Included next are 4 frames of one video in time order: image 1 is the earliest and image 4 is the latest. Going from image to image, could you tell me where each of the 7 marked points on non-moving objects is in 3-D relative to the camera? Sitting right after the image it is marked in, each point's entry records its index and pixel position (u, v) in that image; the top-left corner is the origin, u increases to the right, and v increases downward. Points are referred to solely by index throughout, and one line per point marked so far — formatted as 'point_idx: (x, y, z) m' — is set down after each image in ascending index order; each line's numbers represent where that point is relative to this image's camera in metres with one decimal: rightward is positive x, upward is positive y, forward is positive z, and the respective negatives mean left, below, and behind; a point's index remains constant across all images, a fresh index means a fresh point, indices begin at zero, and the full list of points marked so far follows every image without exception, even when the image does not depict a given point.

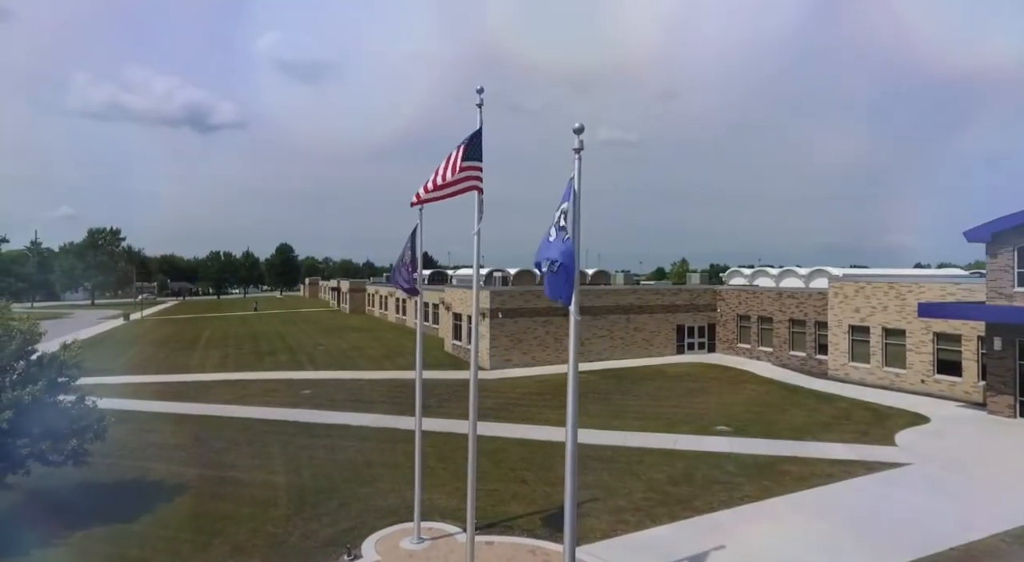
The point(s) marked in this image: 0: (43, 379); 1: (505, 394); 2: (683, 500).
0: (-9.0, -1.8, +12.7) m
1: (-0.3, -3.4, +19.9) m
2: (+3.6, -4.5, +13.7) m
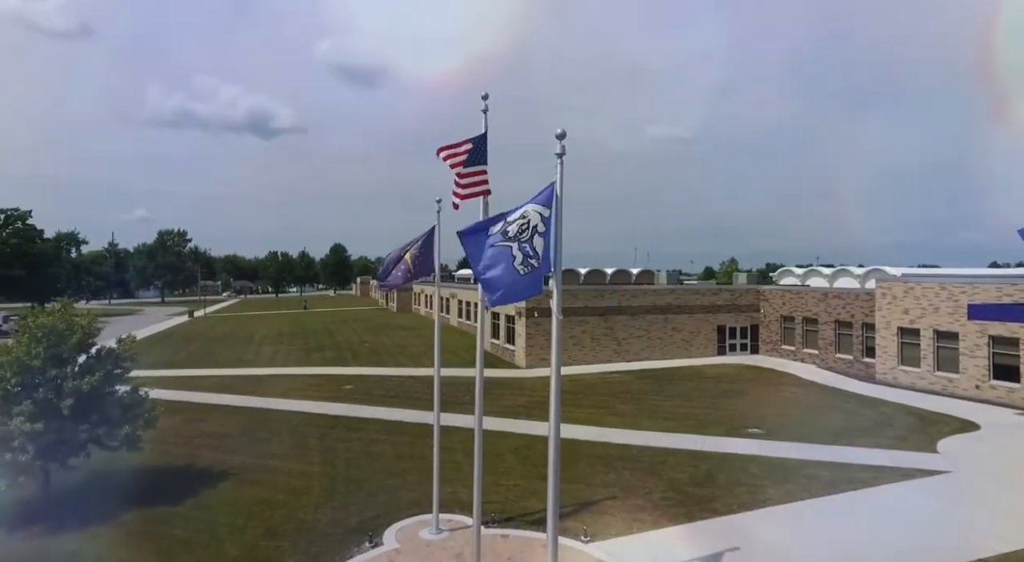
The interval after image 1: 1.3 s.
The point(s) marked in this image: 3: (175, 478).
0: (-8.6, -1.8, +13.9) m
1: (+0.7, -3.4, +20.3) m
2: (+4.0, -4.5, +13.7) m
3: (-7.5, -4.3, +14.7) m
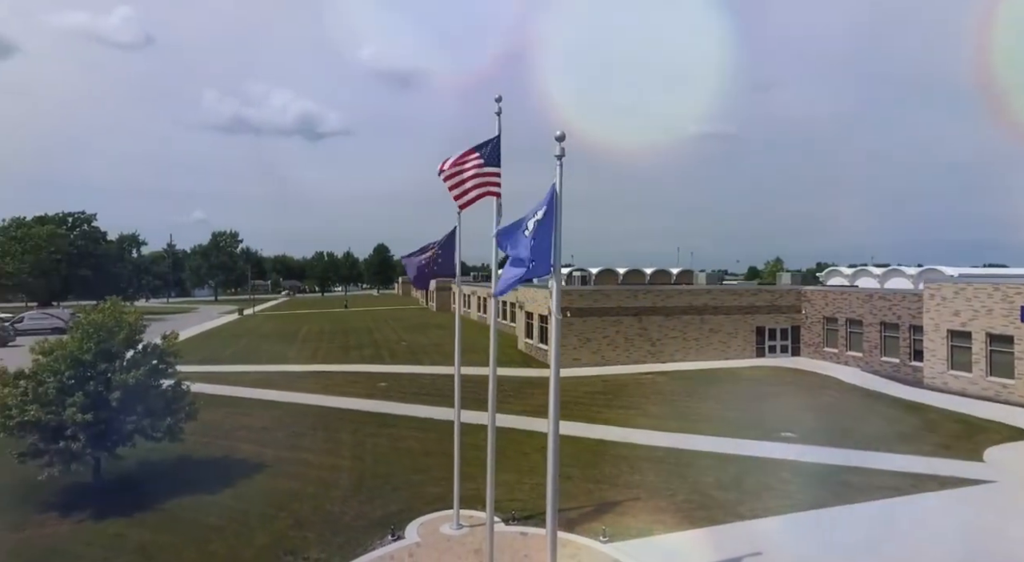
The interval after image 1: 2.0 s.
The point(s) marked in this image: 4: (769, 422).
0: (-8.1, -1.8, +14.7) m
1: (+1.7, -3.4, +20.3) m
2: (+4.4, -4.5, +13.5) m
3: (-6.9, -4.3, +15.4) m
4: (+7.0, -3.8, +18.1) m
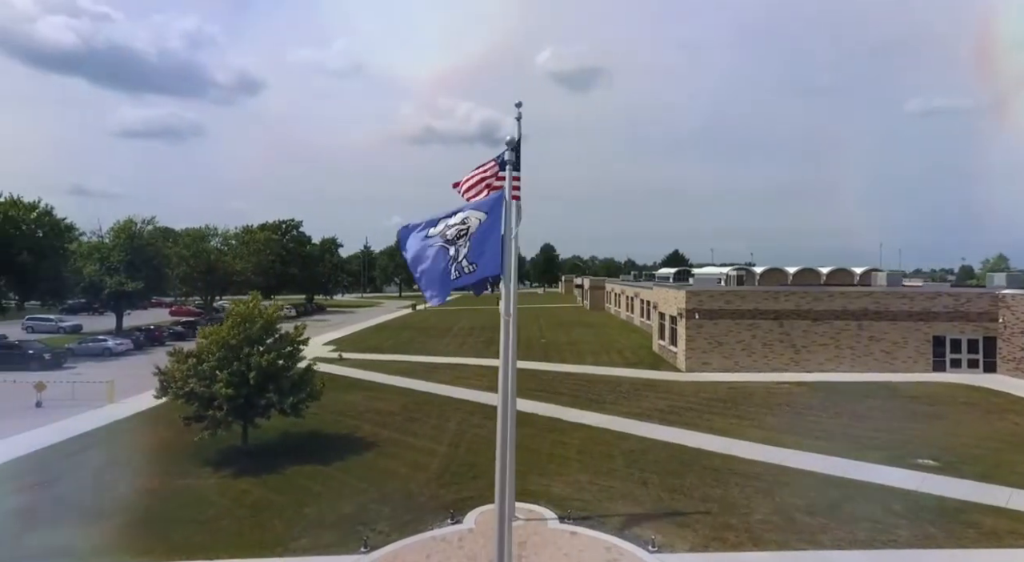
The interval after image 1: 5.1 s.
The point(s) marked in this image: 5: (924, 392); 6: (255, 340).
0: (-6.0, -1.8, +17.2) m
1: (+5.1, -3.4, +19.4) m
2: (+5.4, -4.5, +12.1) m
3: (-4.7, -4.3, +17.5) m
4: (+9.3, -3.8, +15.5) m
5: (+11.8, -3.2, +19.1) m
6: (-6.6, -1.5, +17.1) m
